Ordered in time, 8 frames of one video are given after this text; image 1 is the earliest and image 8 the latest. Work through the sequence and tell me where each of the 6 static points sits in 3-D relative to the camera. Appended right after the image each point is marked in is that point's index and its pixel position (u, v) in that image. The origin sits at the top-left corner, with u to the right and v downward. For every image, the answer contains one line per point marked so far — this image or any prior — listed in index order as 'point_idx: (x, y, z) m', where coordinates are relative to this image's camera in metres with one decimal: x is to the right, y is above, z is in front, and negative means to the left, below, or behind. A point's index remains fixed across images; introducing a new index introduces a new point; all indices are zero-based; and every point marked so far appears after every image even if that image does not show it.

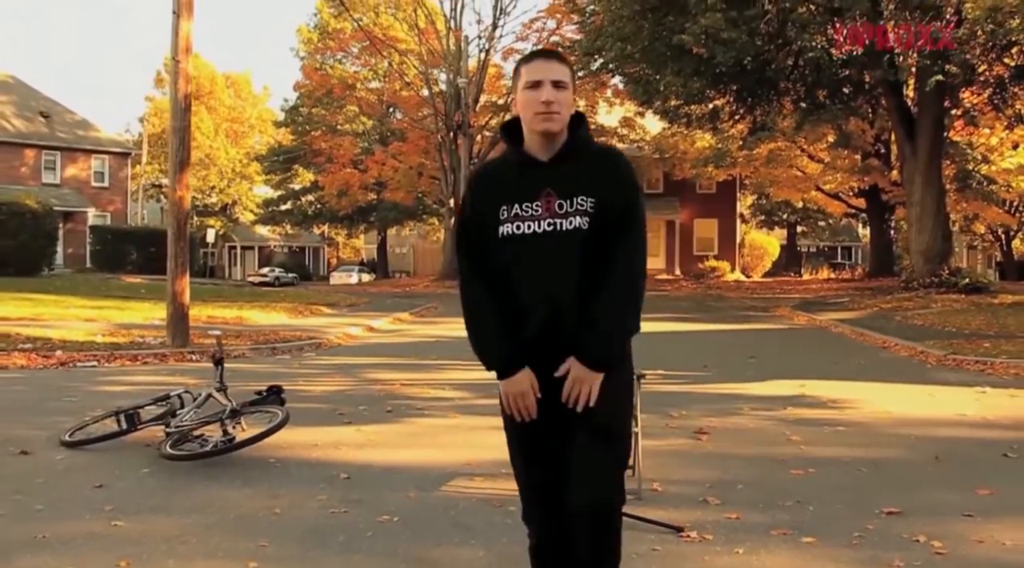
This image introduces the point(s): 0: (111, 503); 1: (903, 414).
0: (-2.3, -1.3, +6.1) m
1: (+3.6, -1.2, +9.6) m
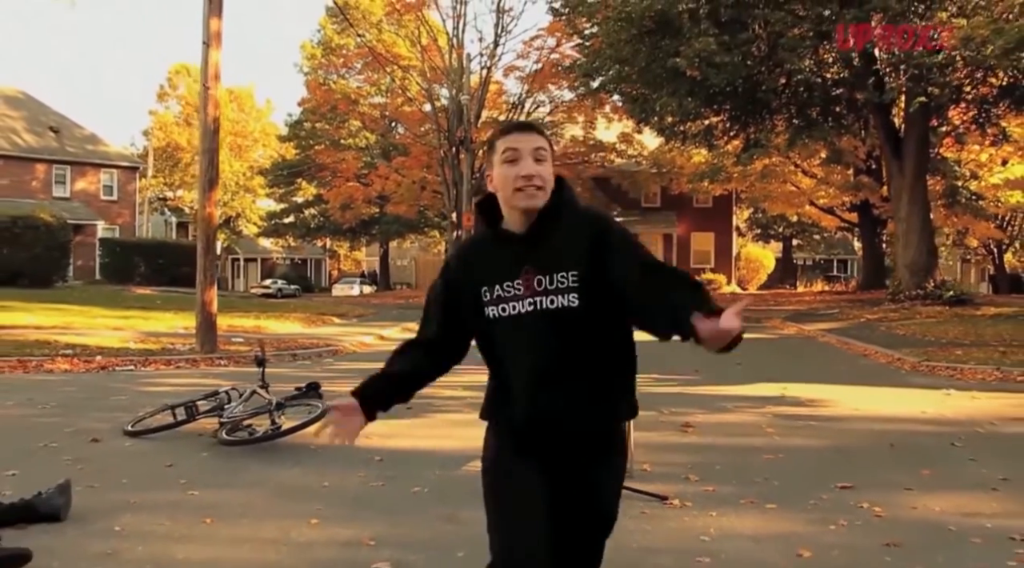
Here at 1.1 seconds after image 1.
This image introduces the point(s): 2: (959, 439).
0: (-2.2, -1.3, +7.2) m
1: (+3.7, -1.3, +10.7) m
2: (+3.8, -1.3, +8.9) m
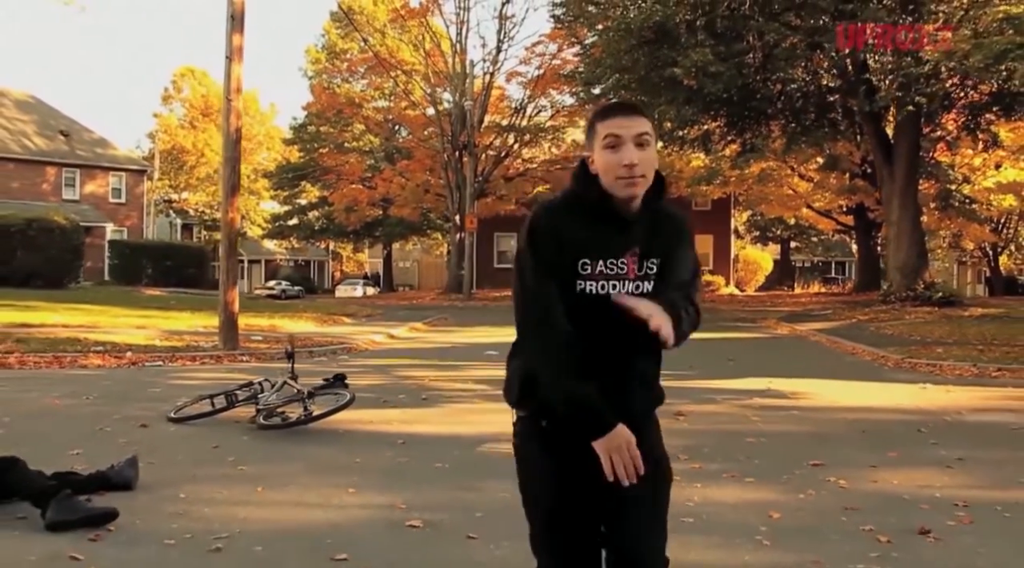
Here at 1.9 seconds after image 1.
0: (-2.1, -1.3, +8.1) m
1: (+3.7, -1.3, +11.6) m
2: (+3.9, -1.3, +9.8) m
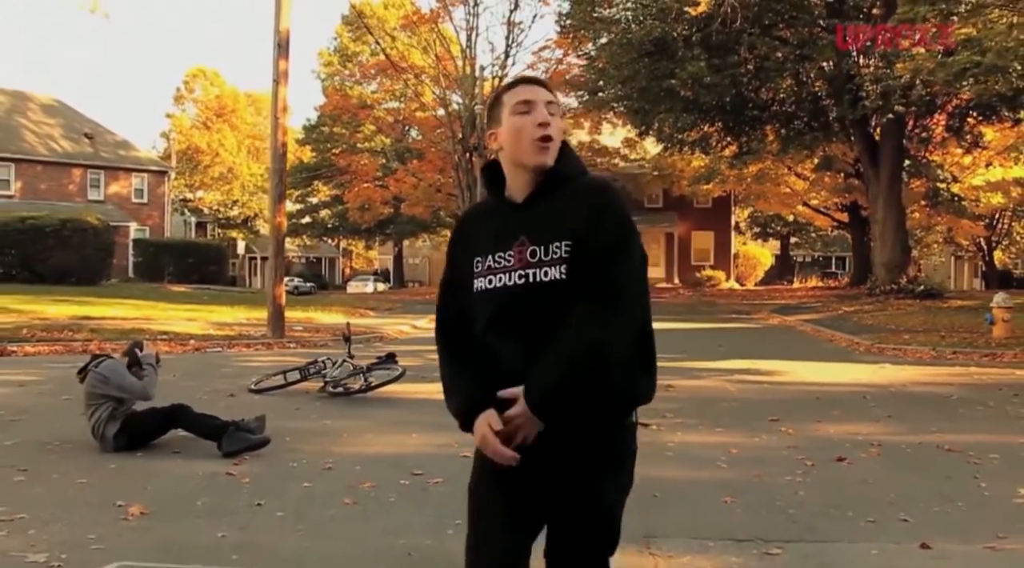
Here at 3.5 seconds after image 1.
0: (-1.9, -1.3, +10.2) m
1: (+4.0, -1.2, +13.7) m
2: (+4.1, -1.3, +11.9) m
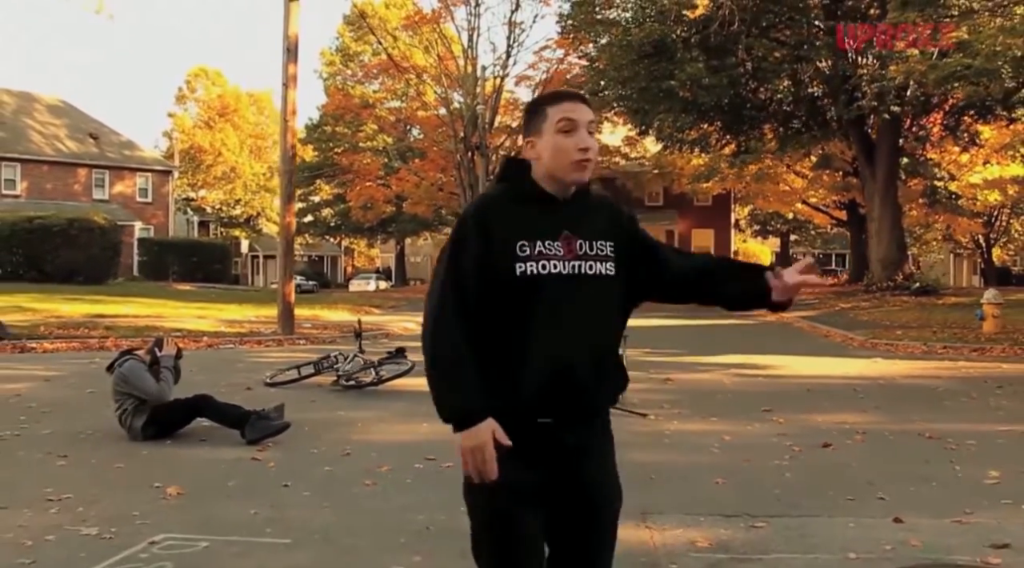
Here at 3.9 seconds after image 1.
0: (-1.9, -1.3, +10.7) m
1: (+4.0, -1.2, +14.2) m
2: (+4.1, -1.2, +12.4) m
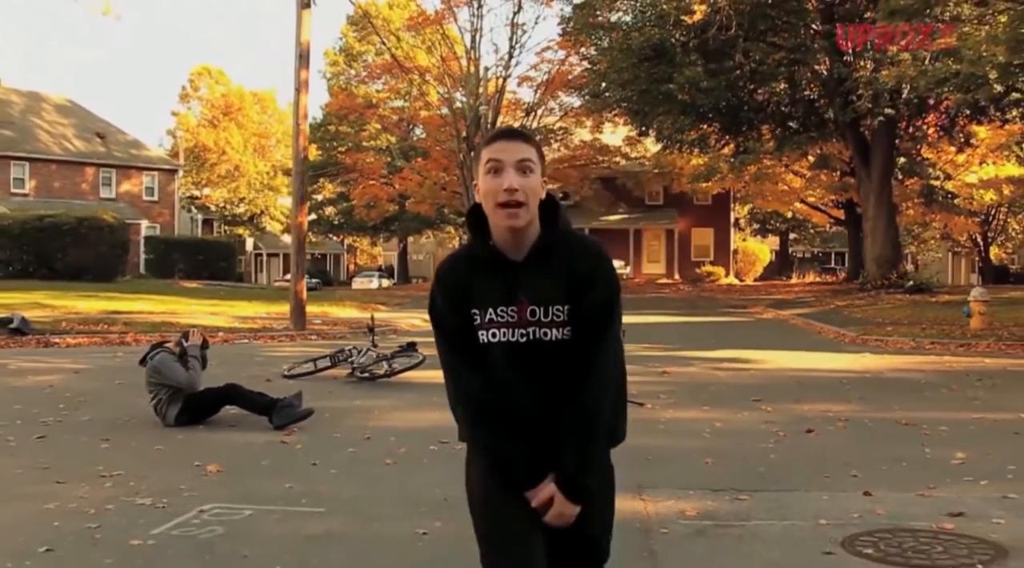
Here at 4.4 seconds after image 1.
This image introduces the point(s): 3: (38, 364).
0: (-1.8, -1.2, +11.4) m
1: (+4.1, -1.1, +14.9) m
2: (+4.2, -1.2, +13.1) m
3: (-6.6, -1.1, +14.5) m
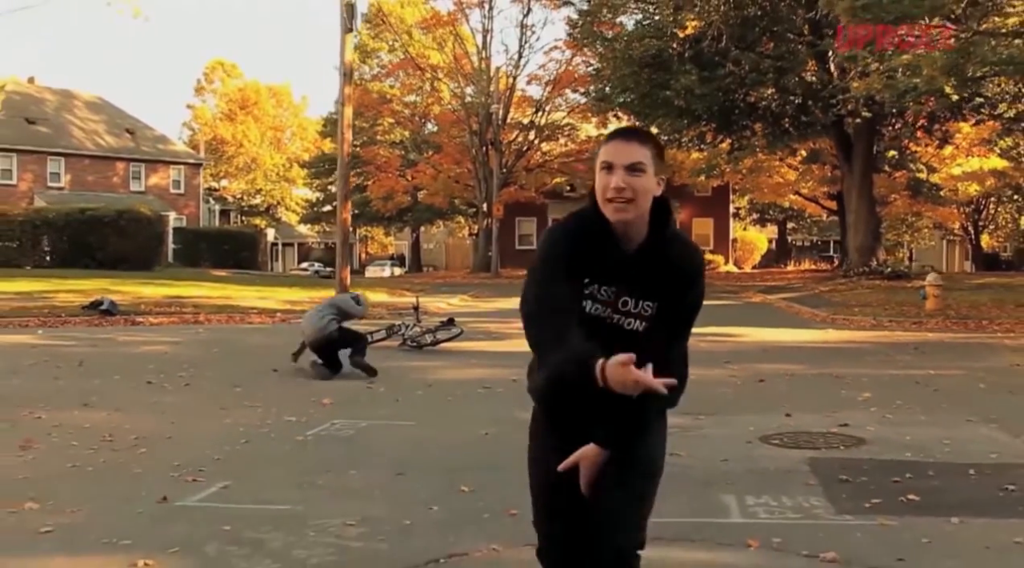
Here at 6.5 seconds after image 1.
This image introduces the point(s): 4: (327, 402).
0: (-1.5, -1.1, +14.4) m
1: (+4.4, -0.9, +17.9) m
2: (+4.5, -1.0, +16.1) m
3: (-6.2, -0.9, +17.6) m
4: (-1.9, -1.2, +10.5) m
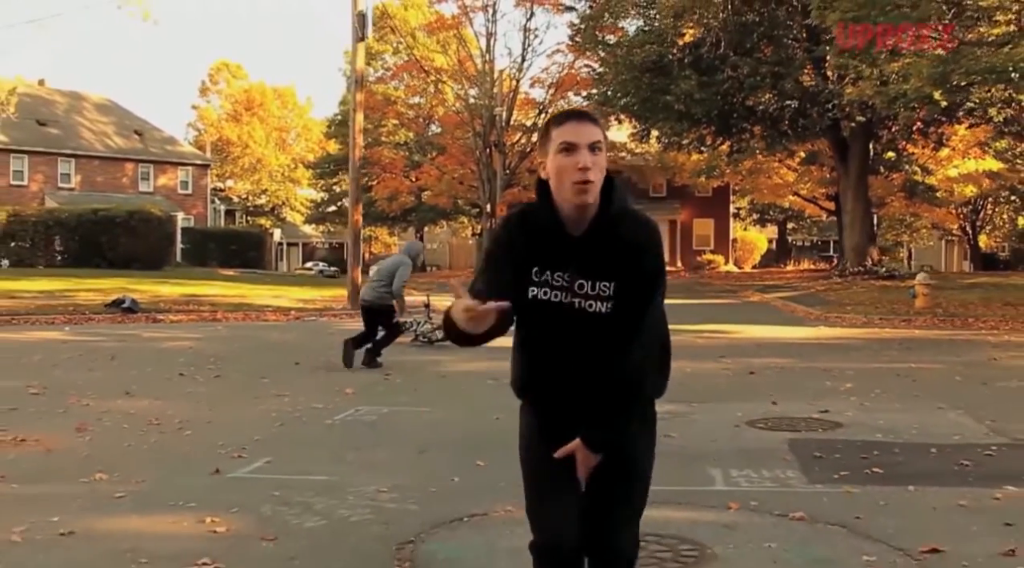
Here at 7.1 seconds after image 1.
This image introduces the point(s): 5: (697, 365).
0: (-1.4, -1.0, +15.3) m
1: (+4.5, -0.9, +18.7) m
2: (+4.6, -1.0, +17.0) m
3: (-6.1, -0.9, +18.5) m
4: (-1.8, -1.2, +11.4) m
5: (+2.4, -1.1, +13.9) m
